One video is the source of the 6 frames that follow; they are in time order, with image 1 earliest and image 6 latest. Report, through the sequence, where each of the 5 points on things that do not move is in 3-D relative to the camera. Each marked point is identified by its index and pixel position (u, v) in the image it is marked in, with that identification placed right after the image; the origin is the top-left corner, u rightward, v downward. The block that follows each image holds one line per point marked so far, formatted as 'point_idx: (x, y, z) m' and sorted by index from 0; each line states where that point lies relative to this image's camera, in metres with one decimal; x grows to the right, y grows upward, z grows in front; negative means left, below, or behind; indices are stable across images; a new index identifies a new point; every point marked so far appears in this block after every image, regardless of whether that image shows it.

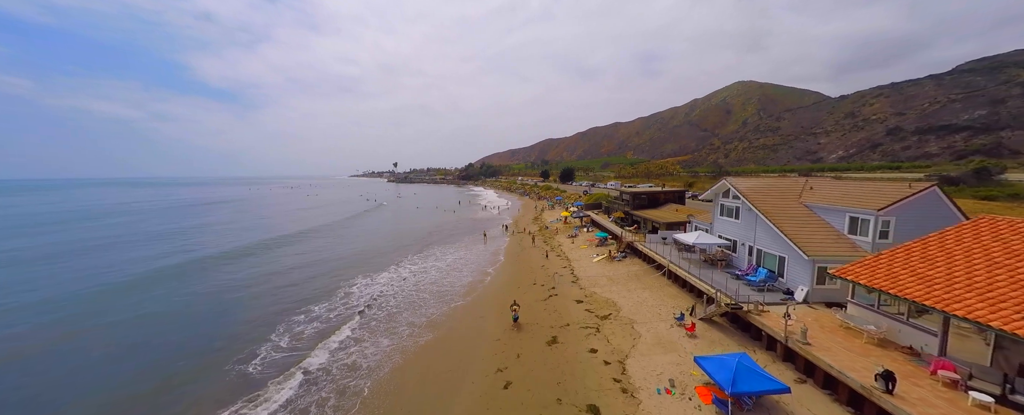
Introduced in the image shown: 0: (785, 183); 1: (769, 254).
0: (+14.0, +1.3, +15.1) m
1: (+11.4, -2.1, +13.1) m
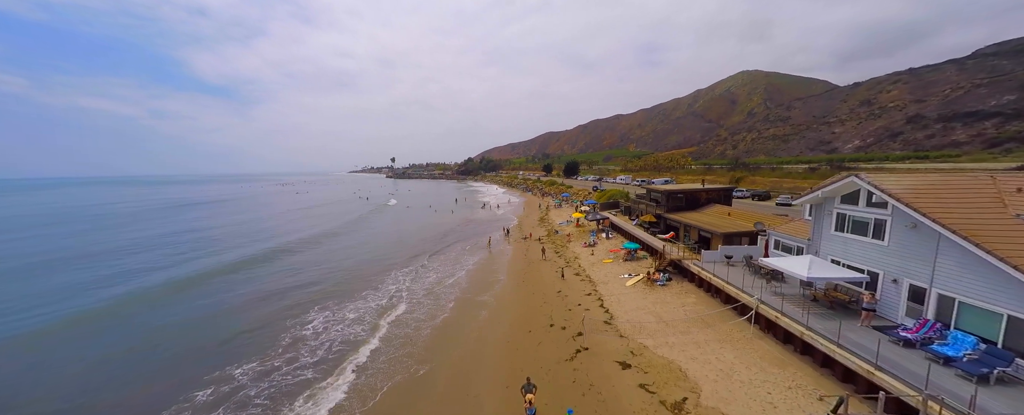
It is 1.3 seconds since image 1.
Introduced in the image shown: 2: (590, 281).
0: (+14.3, +0.8, +9.4) m
1: (+11.7, -2.6, +7.5) m
2: (+4.8, -4.5, +18.3) m
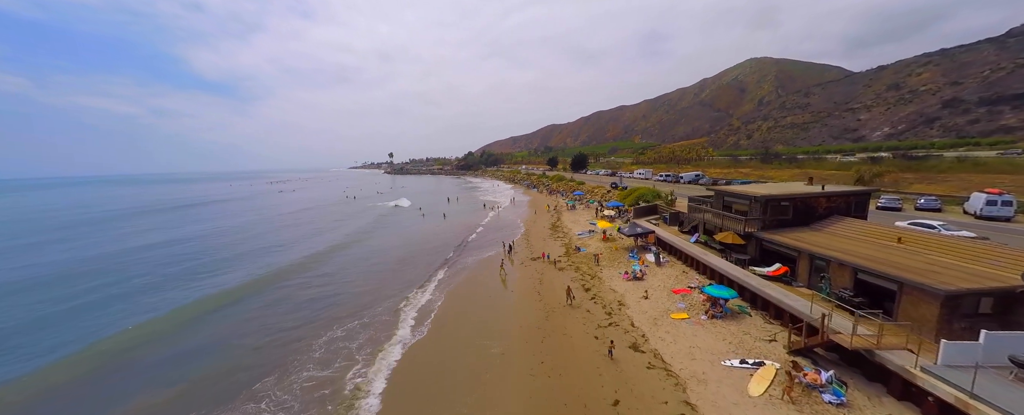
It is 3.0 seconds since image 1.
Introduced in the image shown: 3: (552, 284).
0: (+14.6, -0.2, +0.9) m
1: (+12.0, -3.7, -0.9) m
2: (+5.2, -5.5, +10.0) m
3: (+2.4, -4.7, +18.2) m
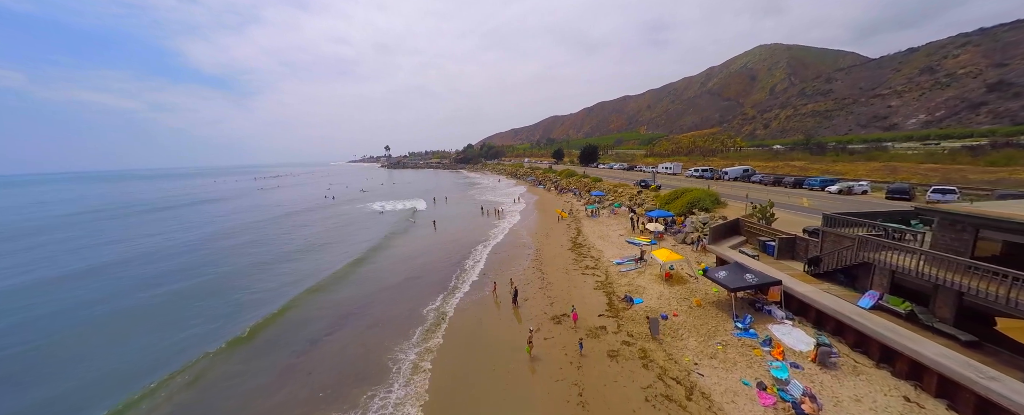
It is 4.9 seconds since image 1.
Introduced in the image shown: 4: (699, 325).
0: (+14.9, -1.8, -8.4) m
1: (+12.4, -5.3, -10.1) m
2: (+5.6, -6.9, +0.9) m
3: (+2.8, -6.0, +9.1) m
4: (+7.5, -4.7, +12.0) m
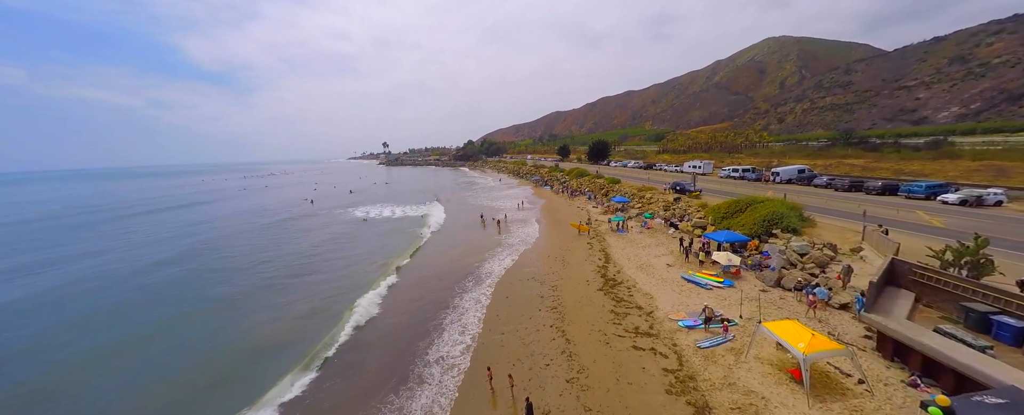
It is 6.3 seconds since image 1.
0: (+15.1, -3.3, -15.4) m
1: (+12.5, -6.9, -17.1) m
2: (+5.9, -8.3, -6.0) m
3: (+3.1, -7.3, +2.2) m
4: (+7.8, -6.0, +5.1) m
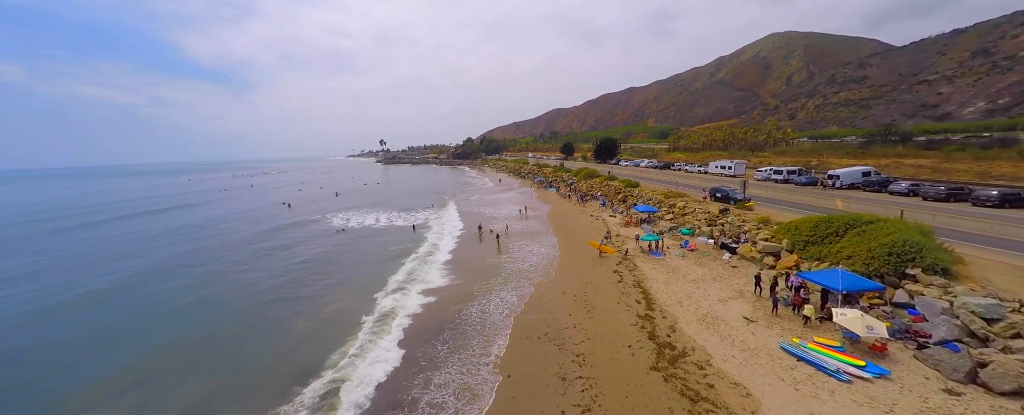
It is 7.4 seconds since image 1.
0: (+15.2, -4.7, -21.1) m
1: (+12.7, -8.2, -22.7) m
2: (+6.0, -9.6, -11.7) m
3: (+3.3, -8.5, -3.5) m
4: (+8.0, -7.2, -0.6) m
